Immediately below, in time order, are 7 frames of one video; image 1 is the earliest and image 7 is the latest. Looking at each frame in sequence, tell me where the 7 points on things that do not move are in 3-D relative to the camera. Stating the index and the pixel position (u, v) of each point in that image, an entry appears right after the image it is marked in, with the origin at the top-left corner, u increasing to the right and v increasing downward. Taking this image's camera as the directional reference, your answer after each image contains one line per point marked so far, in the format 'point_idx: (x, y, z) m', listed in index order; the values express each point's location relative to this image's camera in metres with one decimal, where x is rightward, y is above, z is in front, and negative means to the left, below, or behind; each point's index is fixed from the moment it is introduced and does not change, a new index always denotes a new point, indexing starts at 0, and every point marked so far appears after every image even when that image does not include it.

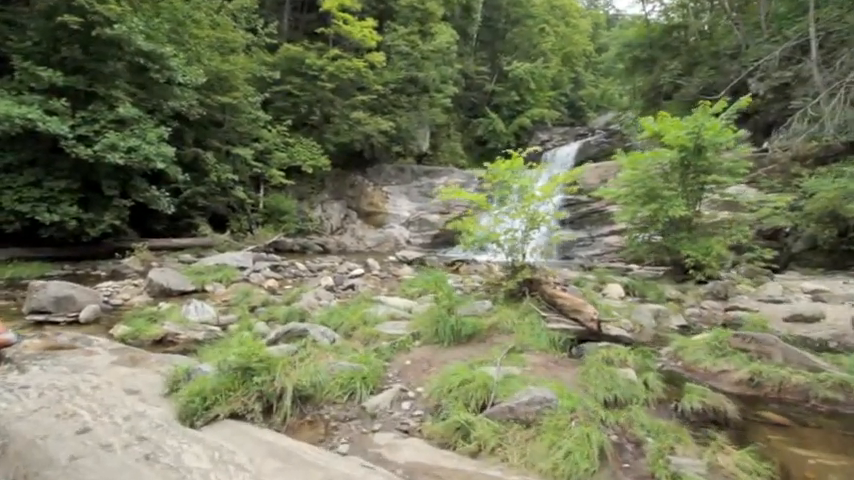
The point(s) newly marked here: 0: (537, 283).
0: (+1.5, -0.6, +5.6) m
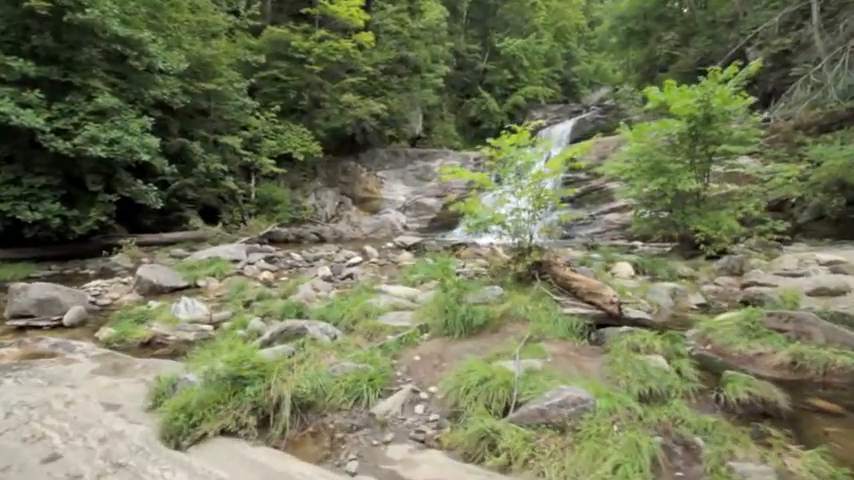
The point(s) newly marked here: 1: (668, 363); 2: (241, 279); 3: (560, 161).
0: (+1.6, -0.3, +5.3) m
1: (+1.8, -0.9, +3.1) m
2: (-3.6, -0.8, +8.1) m
3: (+1.7, +1.0, +5.3) m
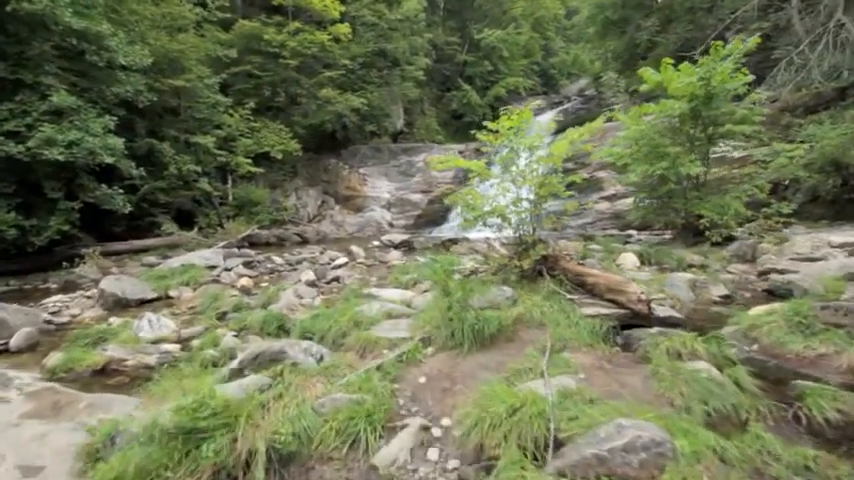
0: (+1.5, -0.2, +4.8) m
1: (+1.9, -0.8, +2.6) m
2: (-3.7, -0.8, +7.4) m
3: (+1.6, +1.1, +4.8) m
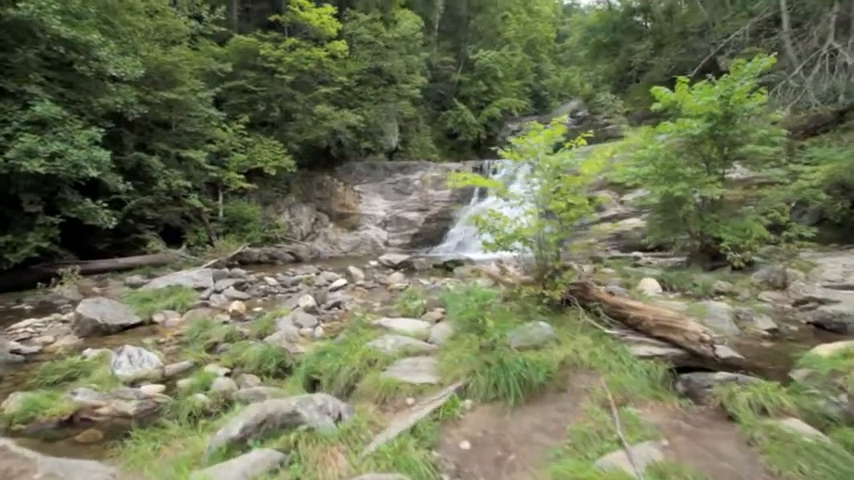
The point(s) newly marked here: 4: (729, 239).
0: (+1.7, -0.5, +4.4) m
1: (+2.1, -1.0, +2.2) m
2: (-3.6, -1.2, +6.9) m
3: (+1.8, +0.8, +4.4) m
4: (+5.2, 0.0, +7.2) m
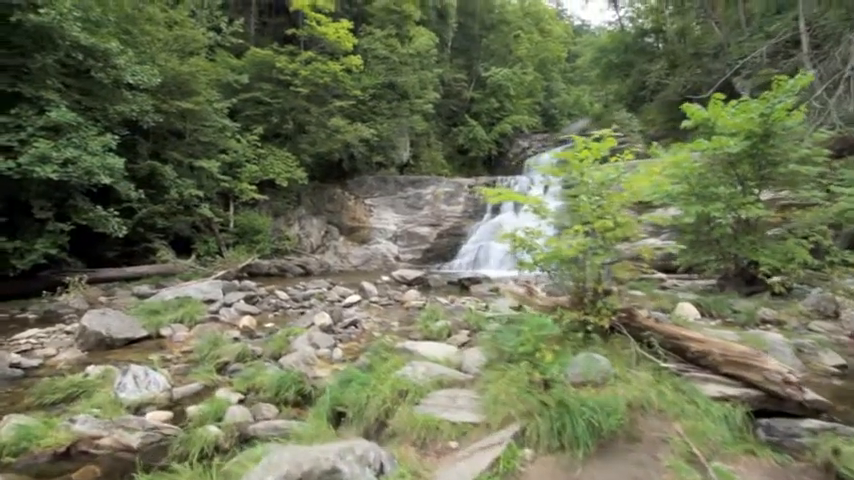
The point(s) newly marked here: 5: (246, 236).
0: (+2.0, -0.7, +4.0) m
1: (+2.4, -1.2, +1.8) m
2: (-3.3, -1.4, +6.5) m
3: (+2.1, +0.6, +4.1) m
4: (+5.5, -0.4, +6.8) m
5: (-6.2, +0.2, +14.3) m
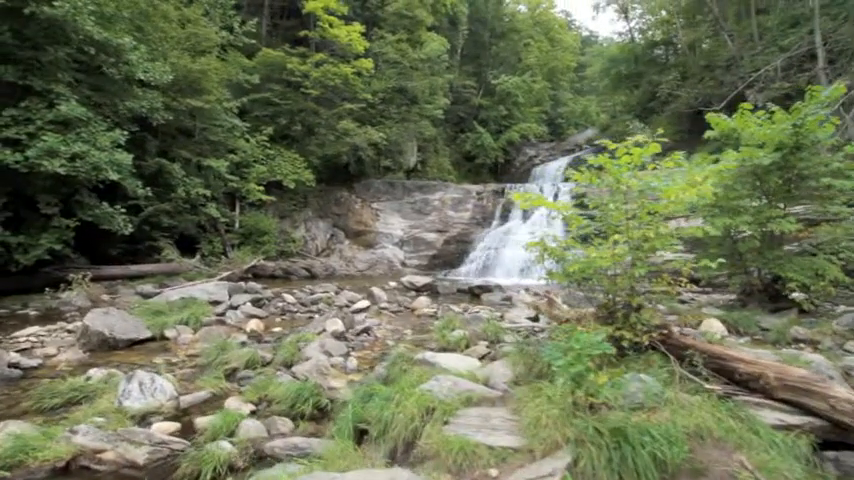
0: (+2.2, -0.8, +3.8) m
1: (+2.6, -1.2, +1.5) m
2: (-3.1, -1.4, +6.3) m
3: (+2.4, +0.5, +3.8) m
4: (+5.8, -0.6, +6.5) m
5: (-5.9, +0.1, +14.1) m
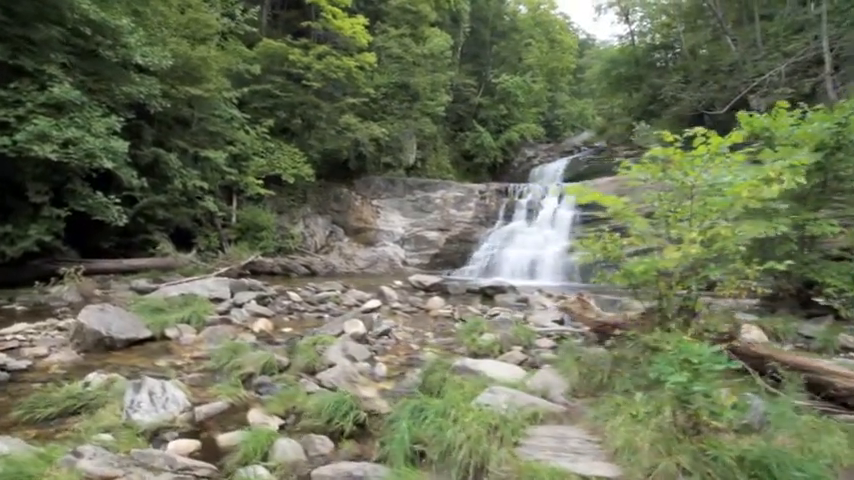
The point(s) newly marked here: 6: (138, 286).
0: (+2.6, -0.8, +3.4) m
1: (+3.0, -1.3, +1.2) m
2: (-2.8, -1.3, +5.8) m
3: (+2.8, +0.5, +3.5) m
4: (+6.1, -0.7, +6.2) m
5: (-5.7, +0.3, +13.5) m
6: (-5.9, -1.0, +8.5) m
